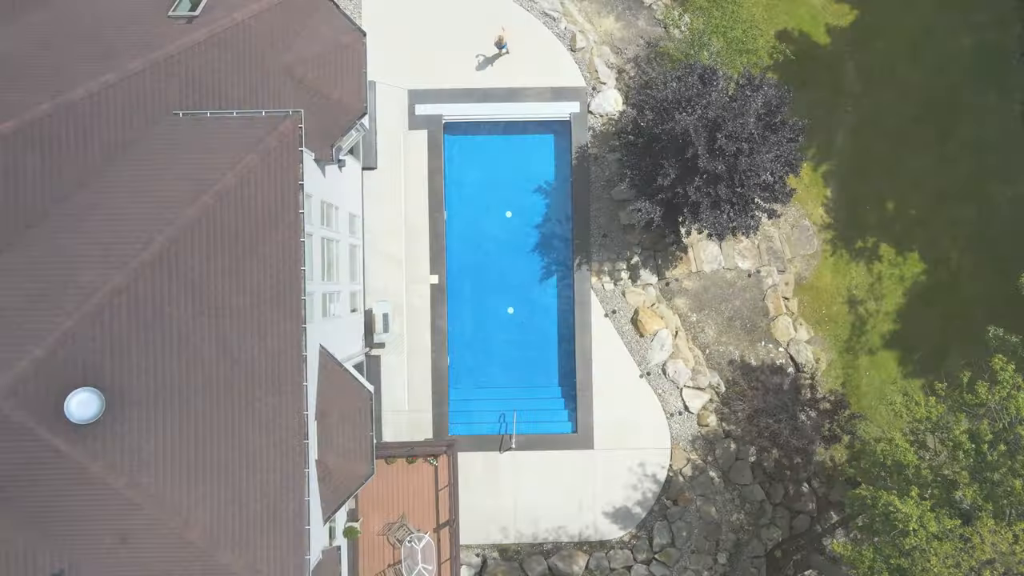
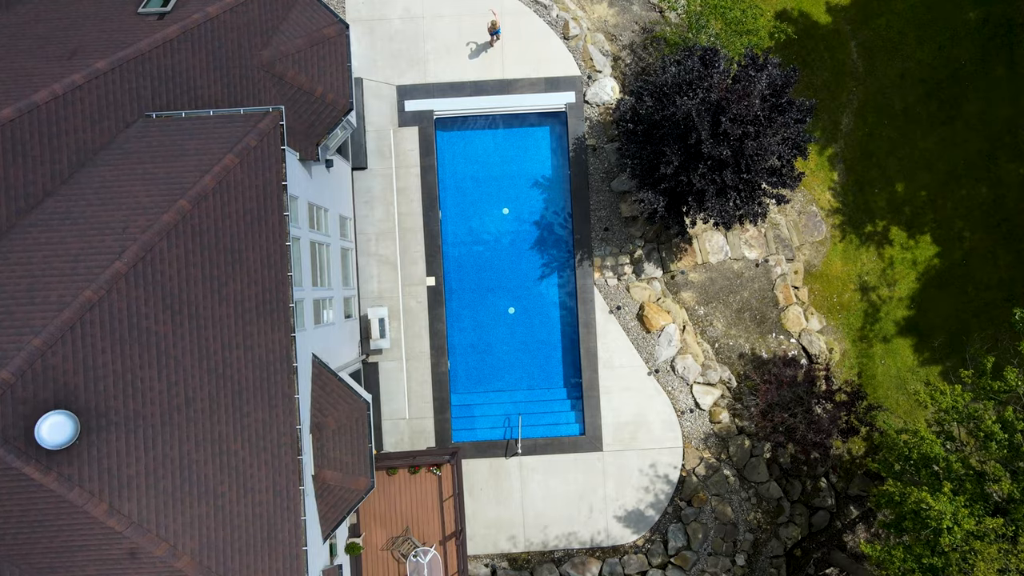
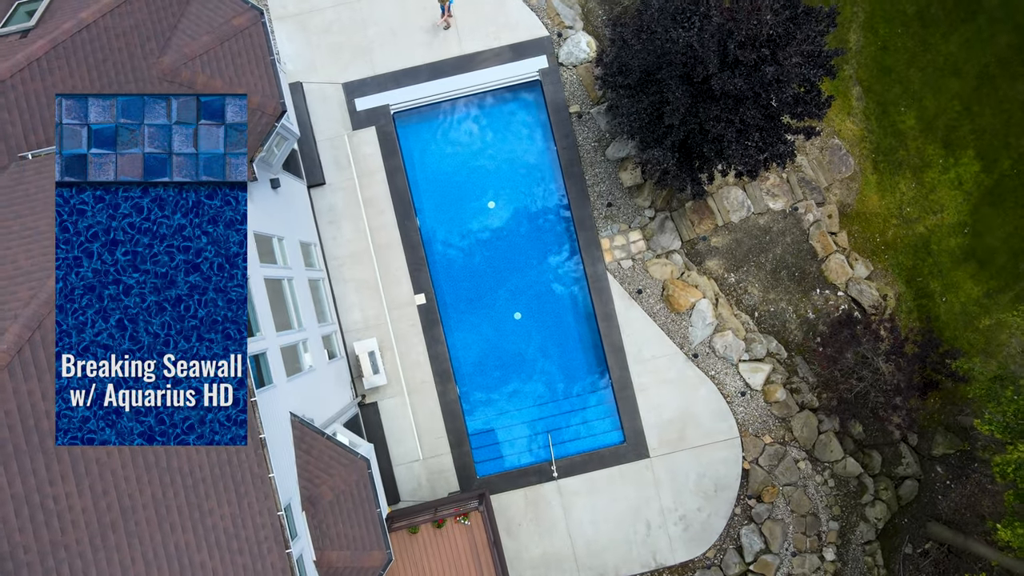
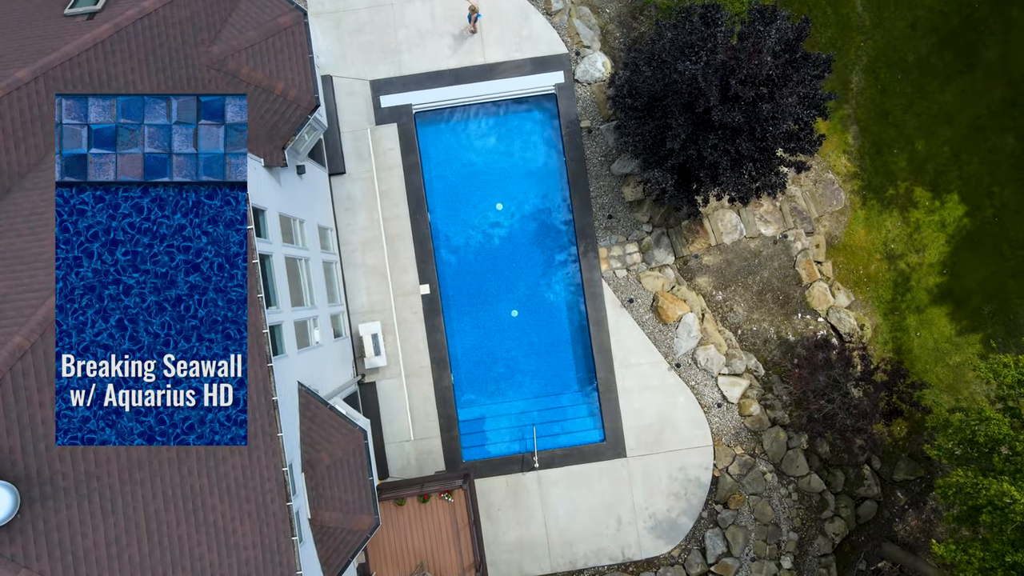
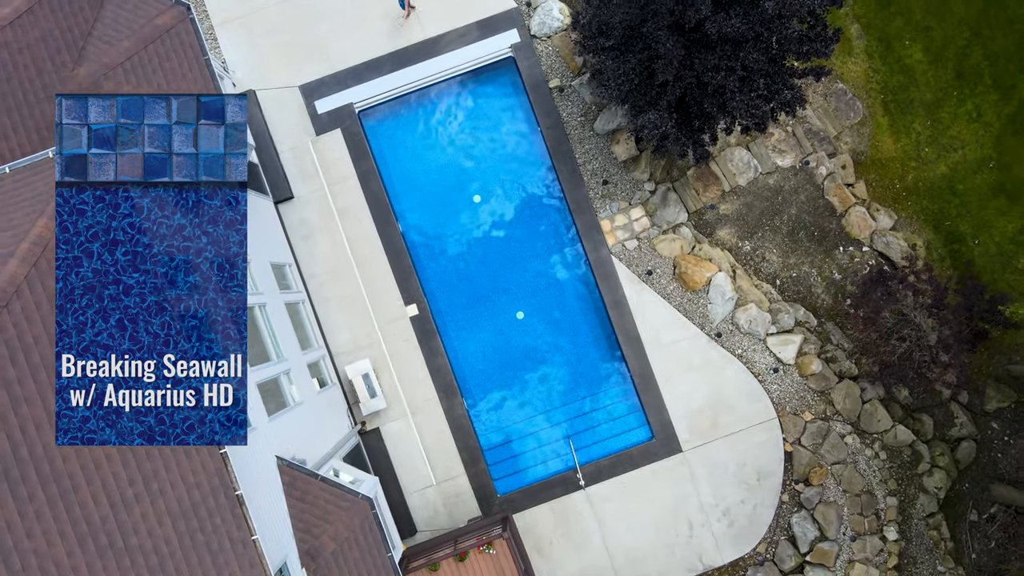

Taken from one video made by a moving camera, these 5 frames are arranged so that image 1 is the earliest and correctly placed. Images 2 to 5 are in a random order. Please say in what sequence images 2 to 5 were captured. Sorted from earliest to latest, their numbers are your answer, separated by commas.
2, 4, 3, 5
